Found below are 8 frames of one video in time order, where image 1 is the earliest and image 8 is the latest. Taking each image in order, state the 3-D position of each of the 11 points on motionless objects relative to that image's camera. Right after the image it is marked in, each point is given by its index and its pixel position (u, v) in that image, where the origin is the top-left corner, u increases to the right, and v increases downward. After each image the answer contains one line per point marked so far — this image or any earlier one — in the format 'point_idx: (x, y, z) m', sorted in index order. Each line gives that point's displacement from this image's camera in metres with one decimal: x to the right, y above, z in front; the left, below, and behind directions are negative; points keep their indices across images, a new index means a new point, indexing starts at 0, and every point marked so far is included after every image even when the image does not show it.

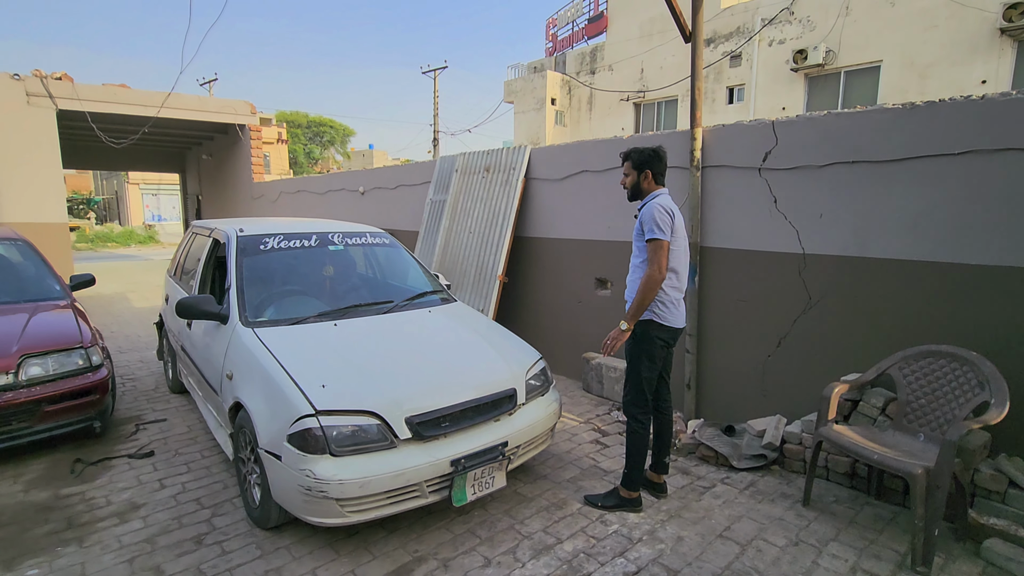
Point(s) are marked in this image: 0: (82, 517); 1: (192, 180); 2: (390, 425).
0: (-2.4, -1.3, +2.9) m
1: (-10.0, +3.4, +16.3) m
2: (-0.6, -0.7, +2.6) m
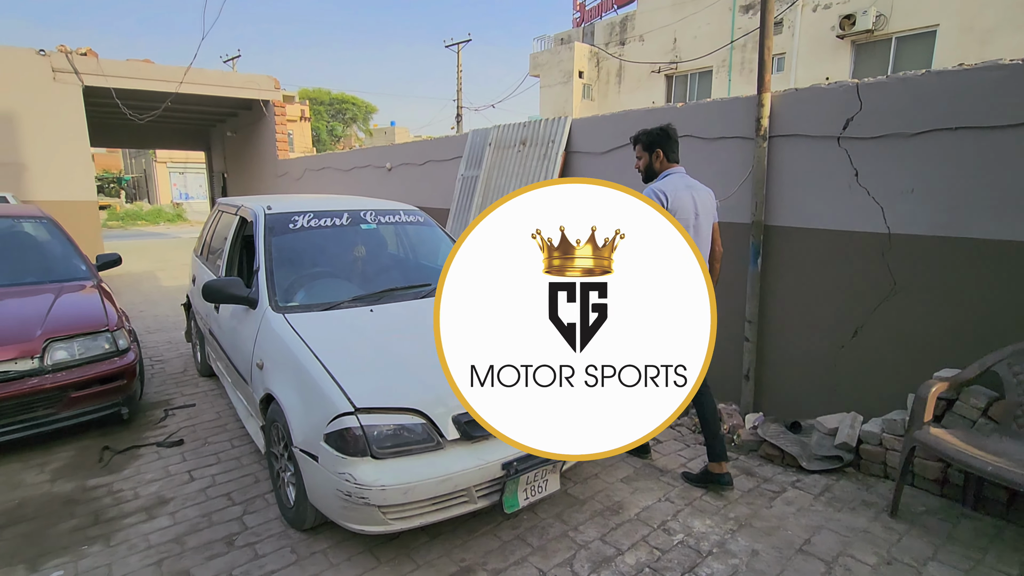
0: (-2.1, -1.2, +2.8) m
1: (-9.2, +4.0, +16.2) m
2: (-0.3, -0.6, +2.3) m
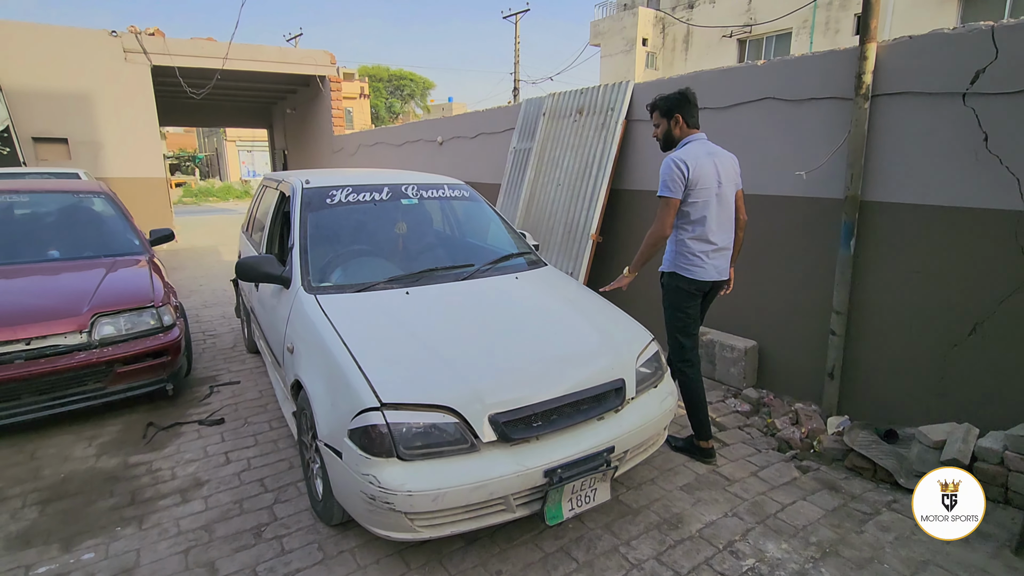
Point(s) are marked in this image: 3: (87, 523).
0: (-1.9, -1.1, +2.7) m
1: (-7.4, +4.9, +16.6) m
2: (-0.2, -0.5, +2.1) m
3: (-2.0, -1.1, +2.5) m
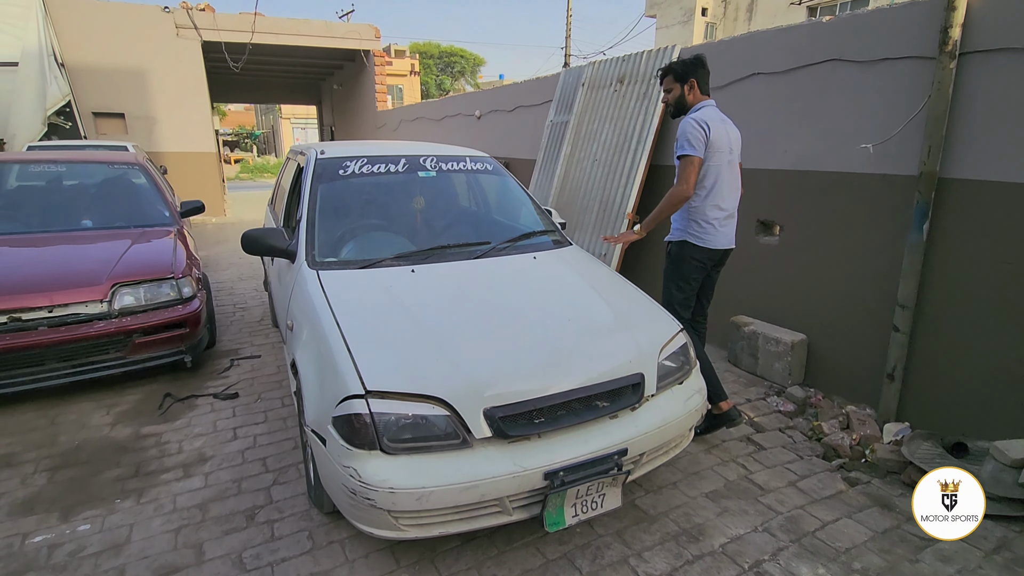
0: (-1.9, -0.9, +2.7) m
1: (-5.9, +5.7, +16.7) m
2: (-0.2, -0.5, +1.9) m
3: (-2.0, -1.0, +2.5) m
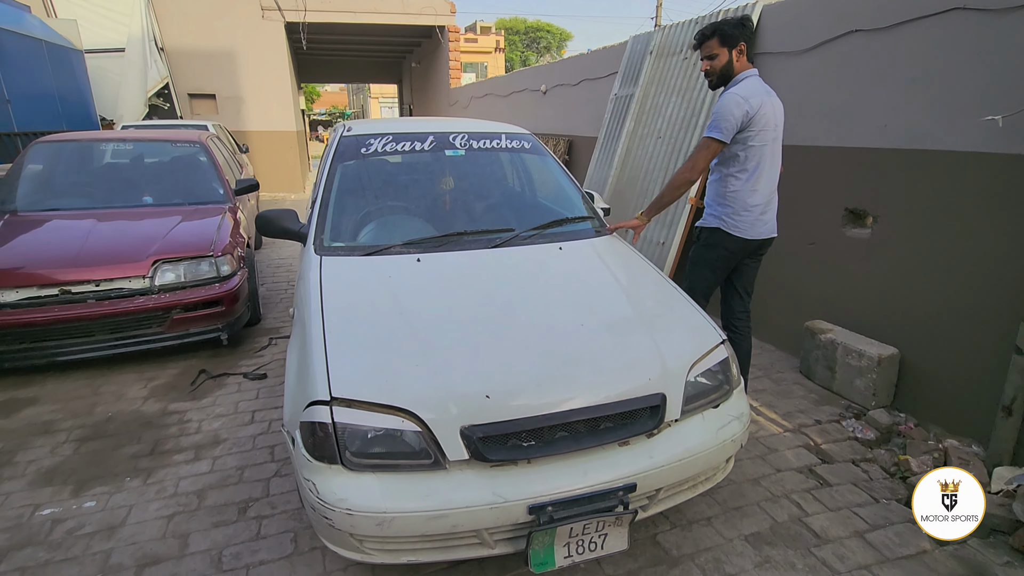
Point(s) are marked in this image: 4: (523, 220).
0: (-1.8, -0.8, +2.7) m
1: (-3.4, +6.4, +16.9) m
2: (-0.2, -0.5, +1.6) m
3: (-2.0, -0.9, +2.5) m
4: (+0.1, +0.4, +2.8) m
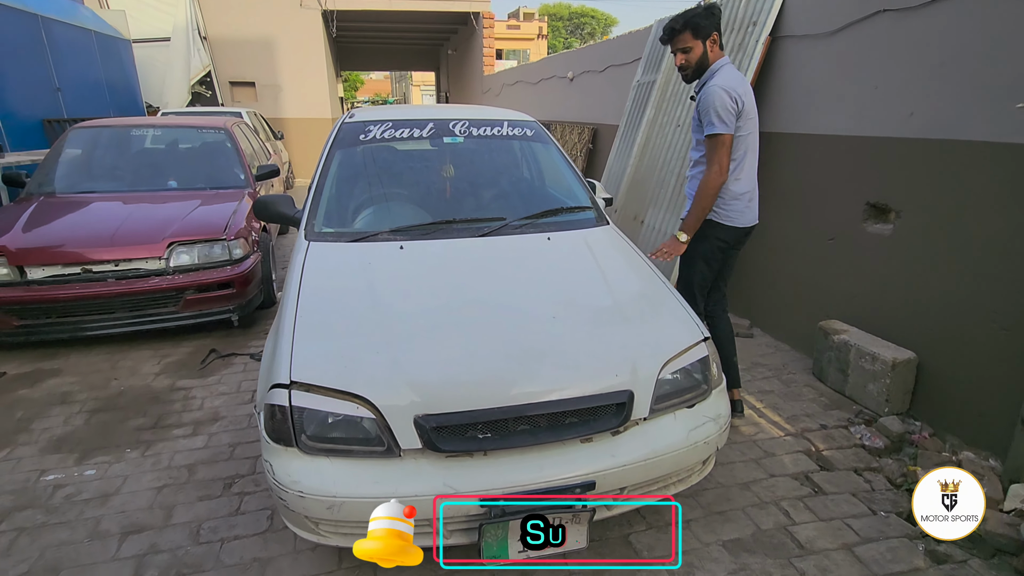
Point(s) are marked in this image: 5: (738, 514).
0: (-1.9, -0.7, +2.8) m
1: (-2.2, +6.8, +17.0) m
2: (-0.4, -0.4, +1.6) m
3: (-2.0, -0.8, +2.7) m
4: (0.0, +0.4, +2.8) m
5: (+0.9, -1.0, +2.2) m
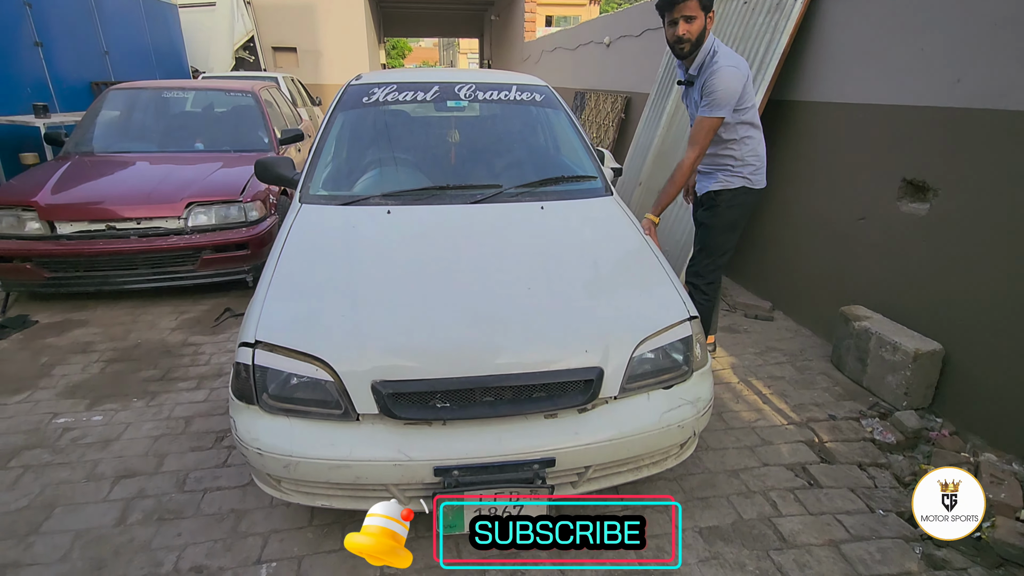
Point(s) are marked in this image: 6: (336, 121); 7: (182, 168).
0: (-1.9, -0.5, +3.0) m
1: (-0.8, +7.8, +16.7) m
2: (-0.5, -0.3, +1.6) m
3: (-2.1, -0.5, +2.8) m
4: (0.0, +0.6, +2.7) m
5: (+0.8, -0.9, +2.1) m
6: (-1.0, +0.9, +2.9) m
7: (-2.6, +0.9, +4.1) m
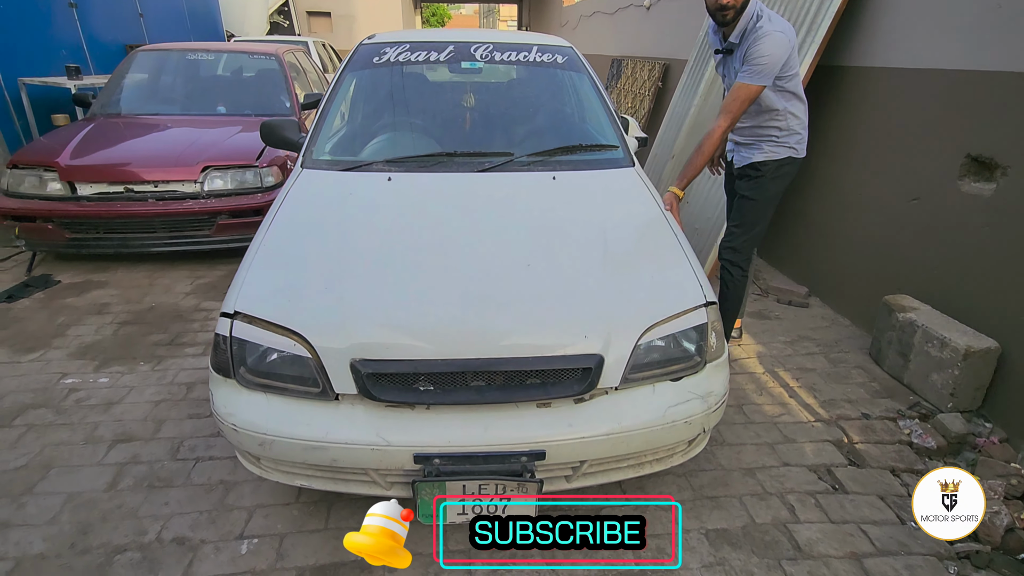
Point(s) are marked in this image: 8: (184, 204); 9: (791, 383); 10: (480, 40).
0: (-1.8, -0.3, +3.0) m
1: (+0.4, +8.6, +16.1) m
2: (-0.5, -0.2, +1.5) m
3: (-2.0, -0.3, +2.8) m
4: (+0.1, +0.7, +2.5) m
5: (+0.8, -0.8, +2.0) m
6: (-0.9, +1.1, +2.8) m
7: (-2.4, +1.2, +4.0) m
8: (-2.2, +0.6, +3.6) m
9: (+1.4, -0.5, +2.7) m
10: (-0.2, +1.4, +2.9) m
